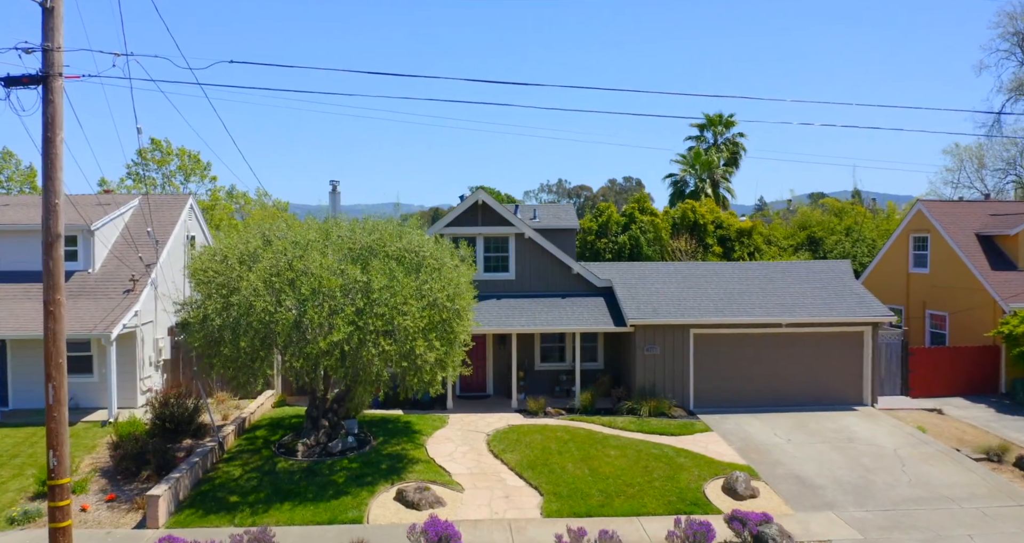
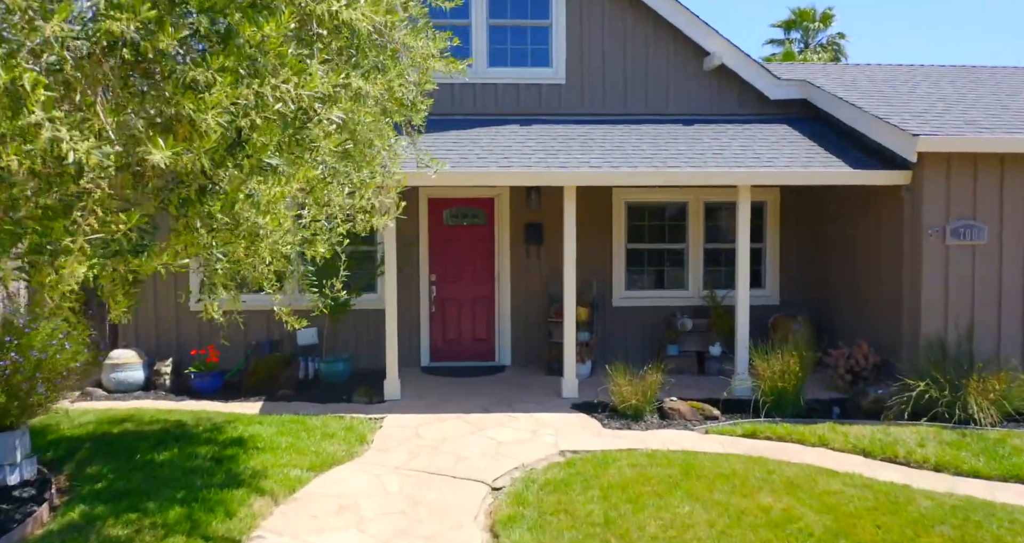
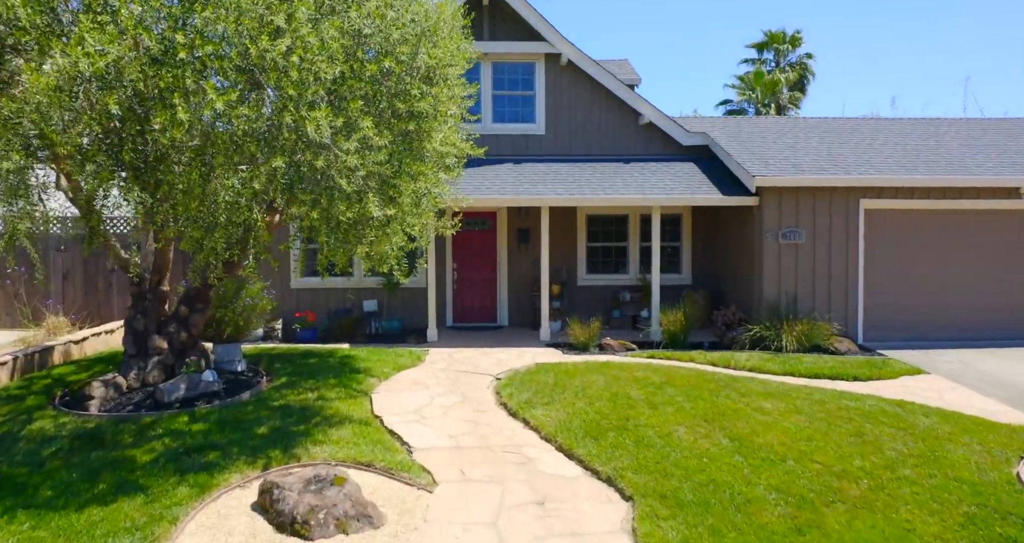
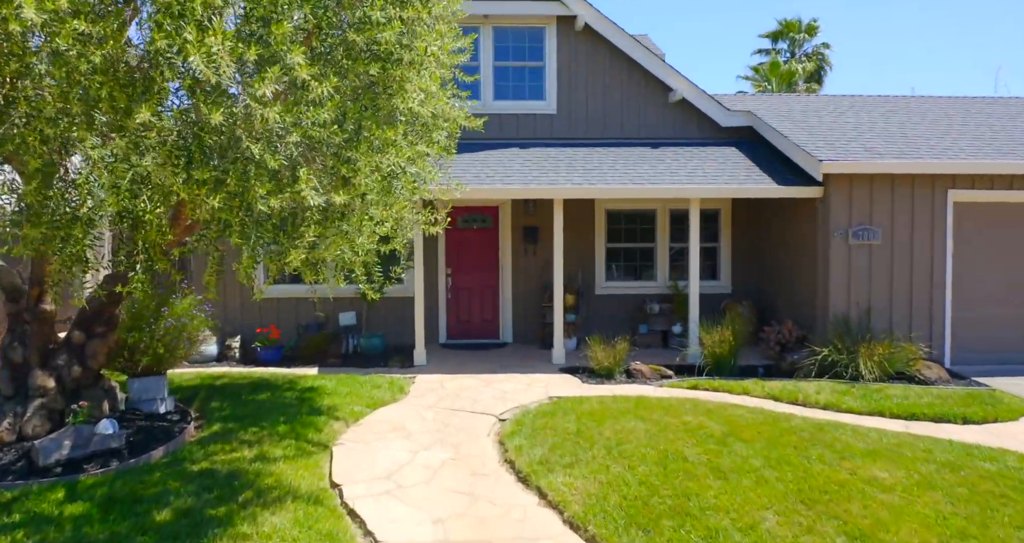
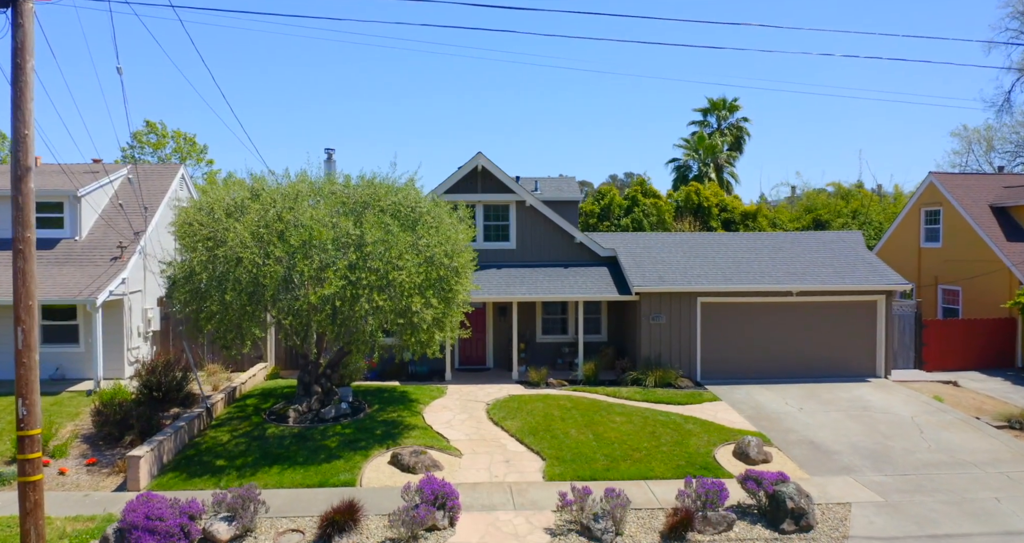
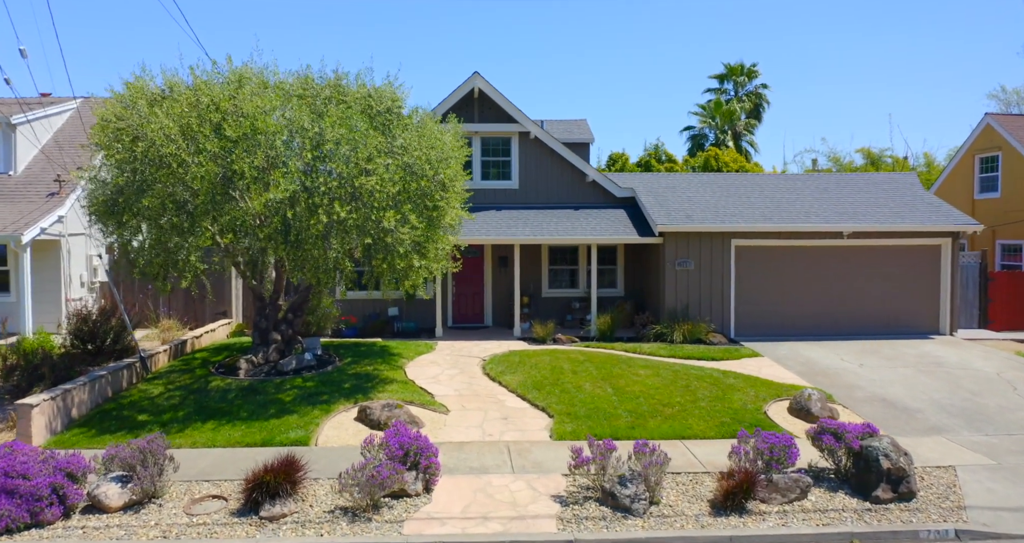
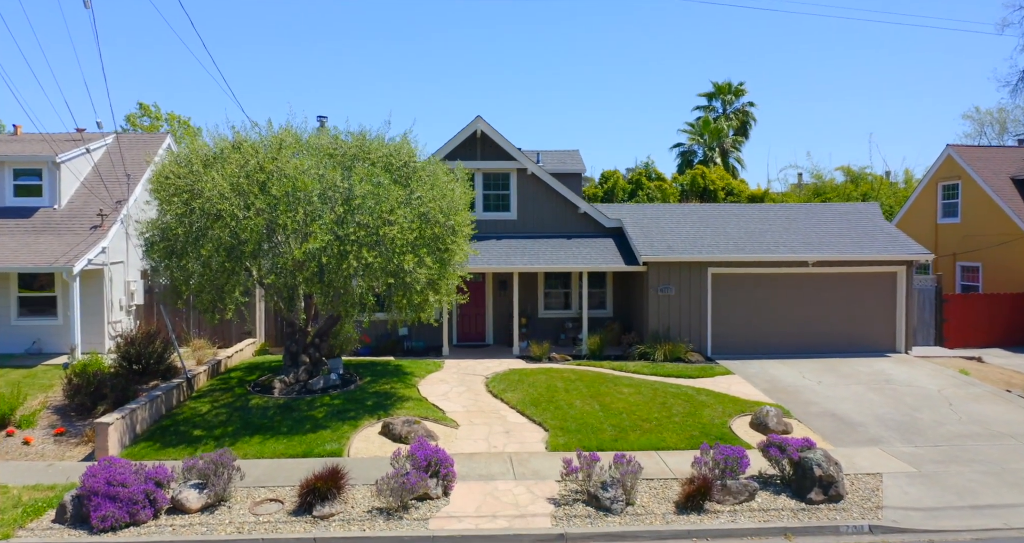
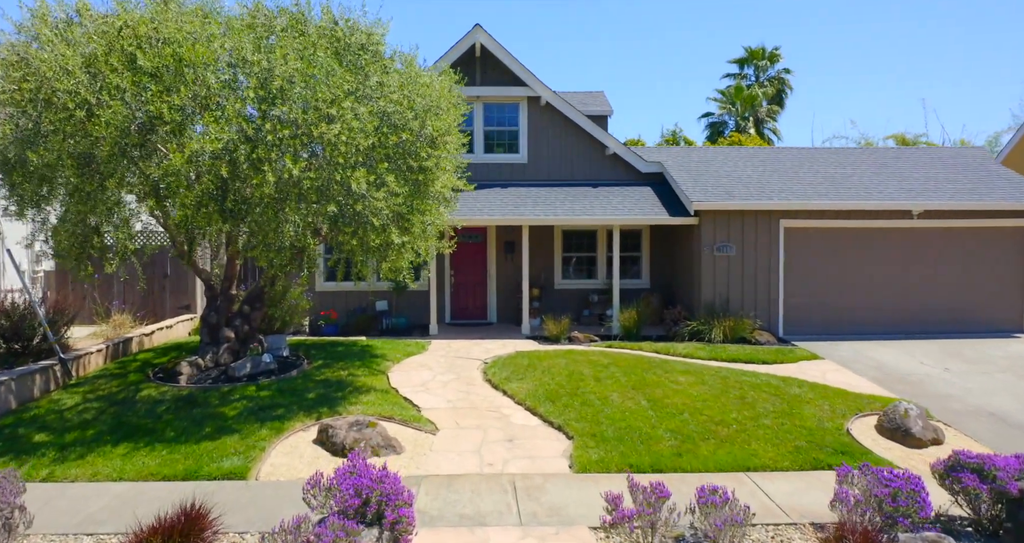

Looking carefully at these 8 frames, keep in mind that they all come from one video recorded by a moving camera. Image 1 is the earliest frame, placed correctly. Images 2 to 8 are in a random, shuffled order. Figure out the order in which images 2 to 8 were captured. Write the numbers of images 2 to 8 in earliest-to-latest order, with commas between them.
5, 7, 6, 8, 3, 4, 2
